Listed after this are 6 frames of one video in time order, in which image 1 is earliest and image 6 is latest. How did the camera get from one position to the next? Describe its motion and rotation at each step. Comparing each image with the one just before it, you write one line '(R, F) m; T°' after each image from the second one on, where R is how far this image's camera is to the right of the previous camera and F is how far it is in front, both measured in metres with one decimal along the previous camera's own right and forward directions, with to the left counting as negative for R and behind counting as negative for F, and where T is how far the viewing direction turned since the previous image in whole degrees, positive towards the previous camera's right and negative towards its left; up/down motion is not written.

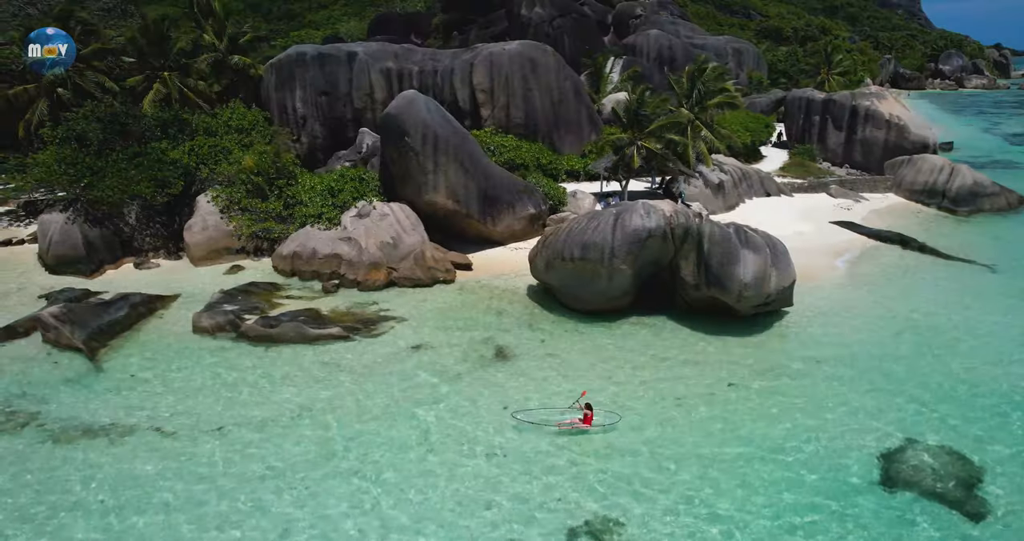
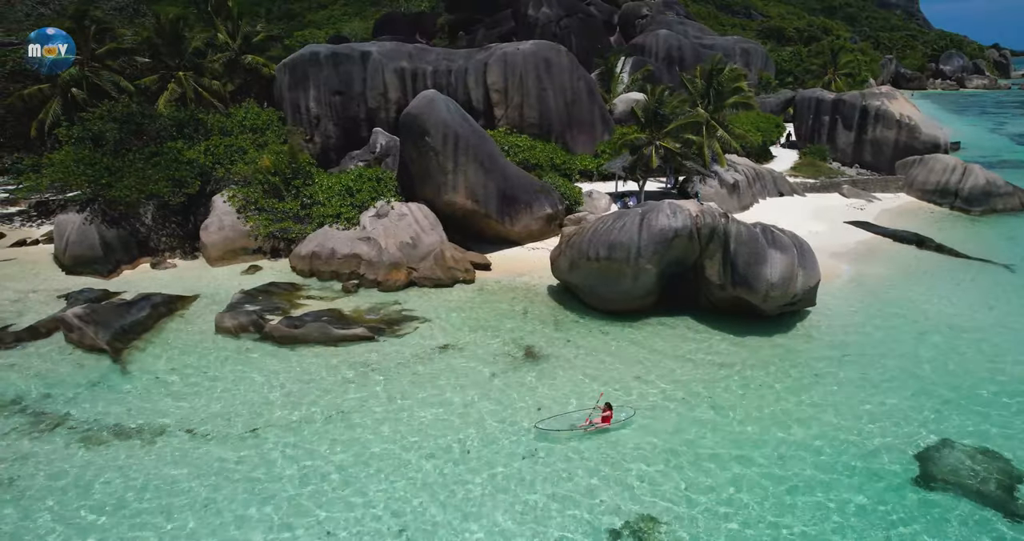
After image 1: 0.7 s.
(-0.6, 0.0) m; 0°
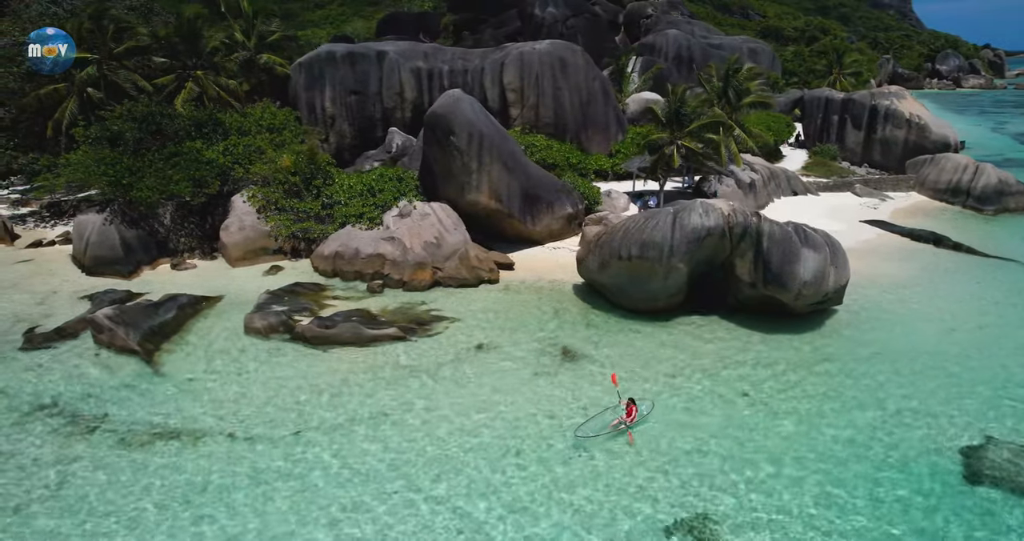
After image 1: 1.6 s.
(-0.9, 0.0) m; +1°
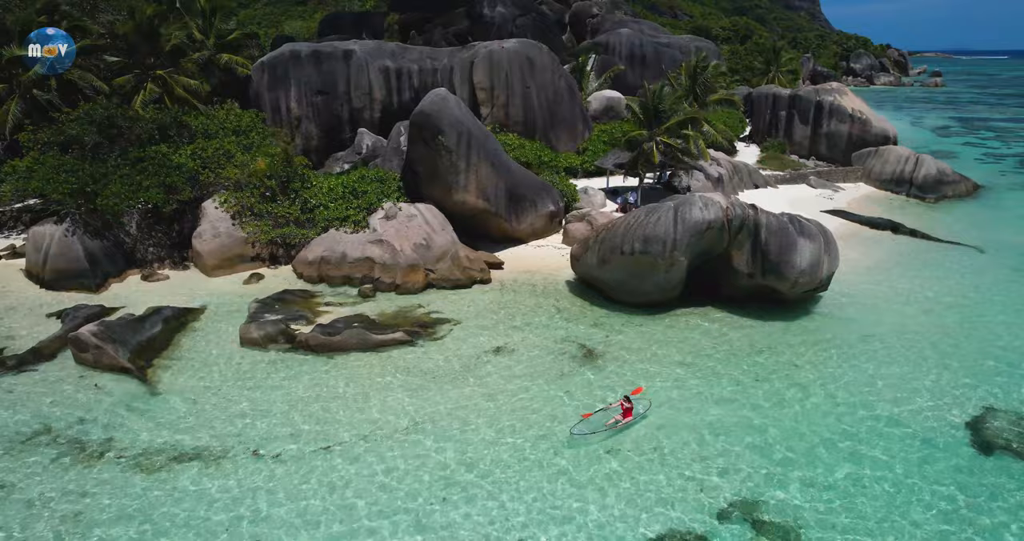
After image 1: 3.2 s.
(-1.7, +0.2) m; +6°
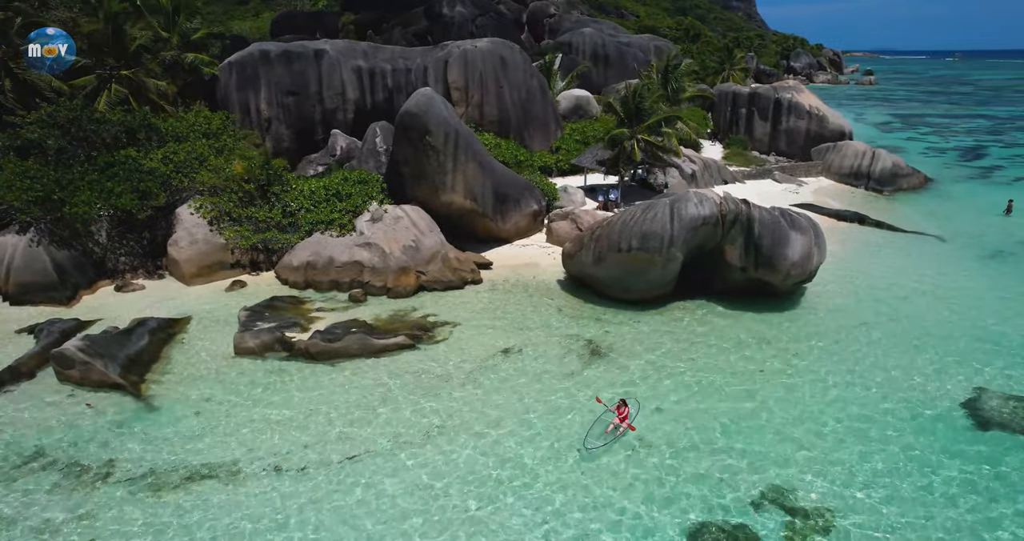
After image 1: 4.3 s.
(-1.2, +0.1) m; +4°
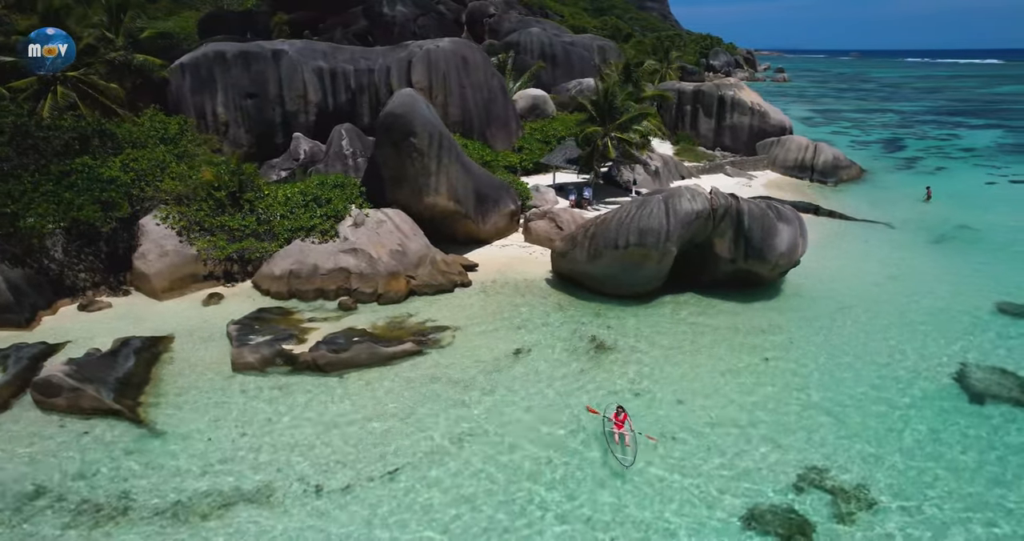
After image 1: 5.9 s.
(-1.7, +0.2) m; +6°
